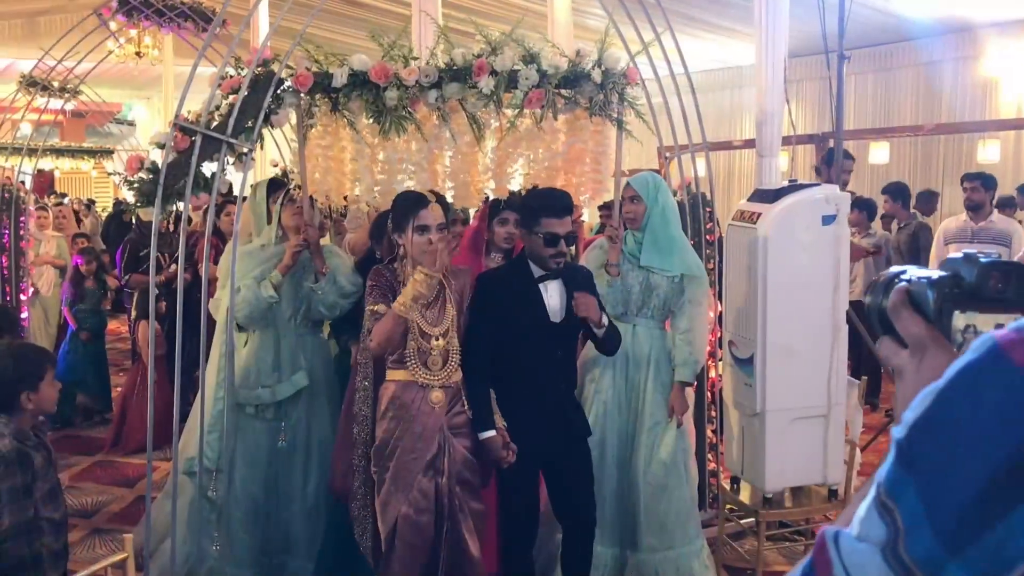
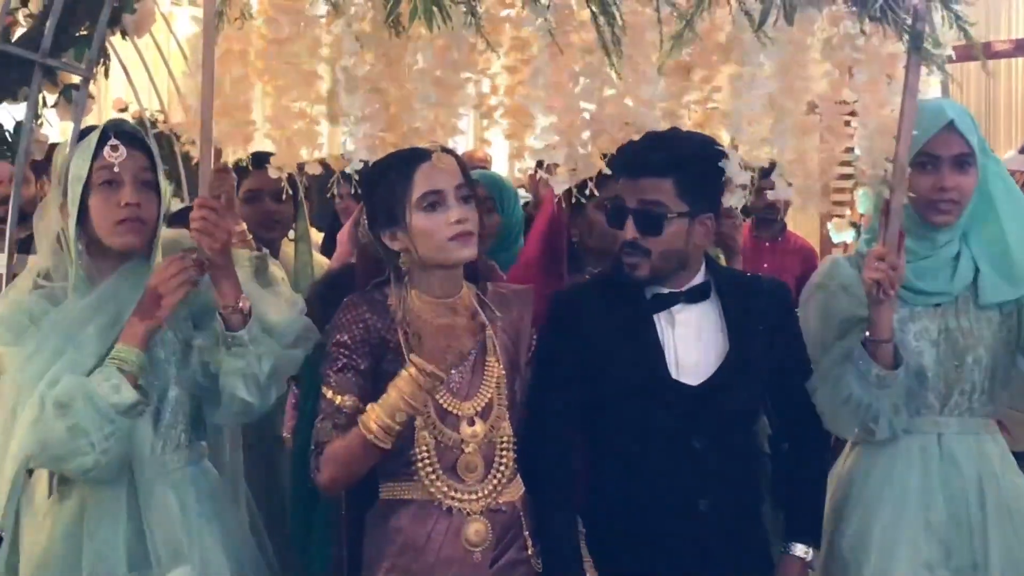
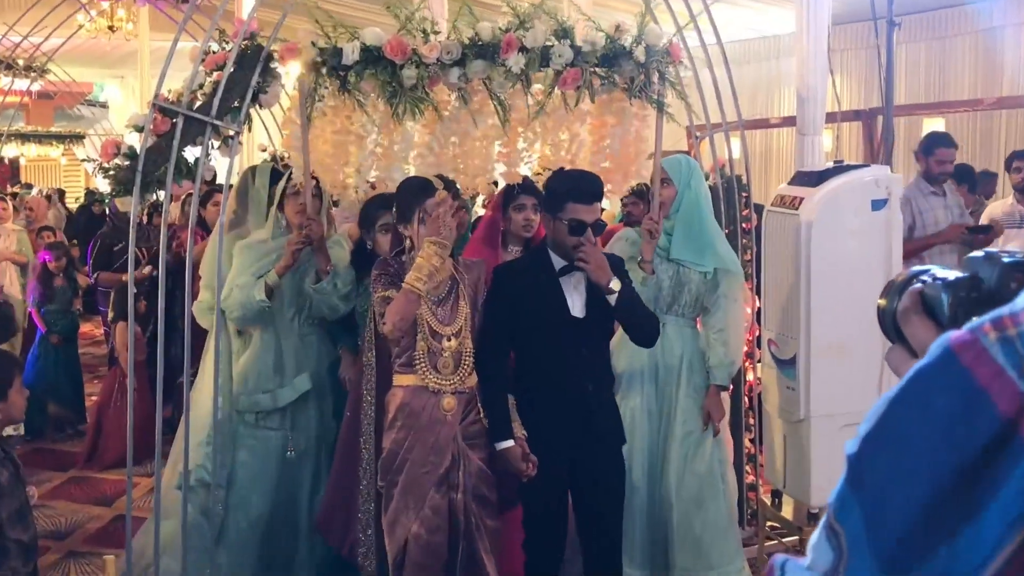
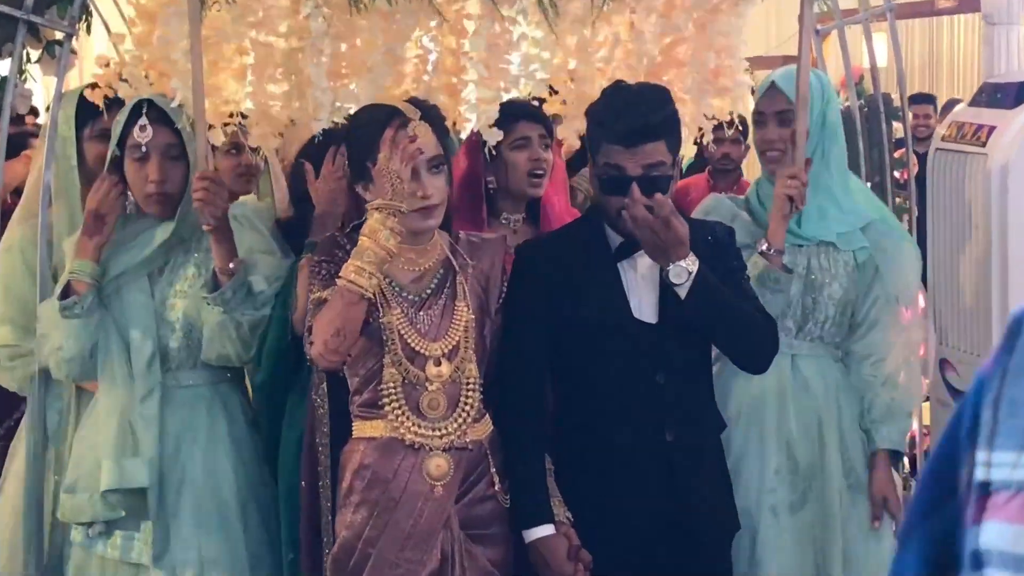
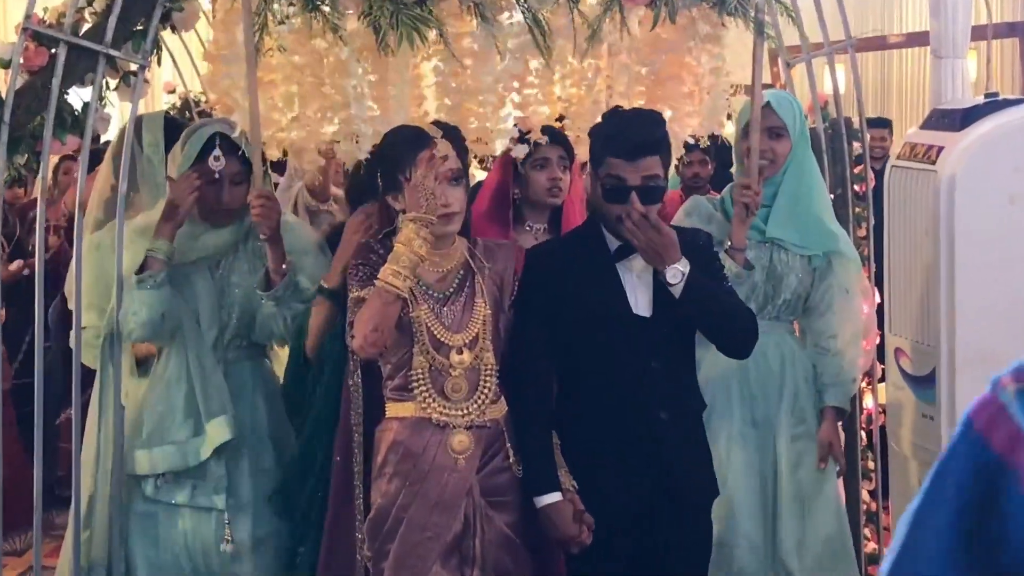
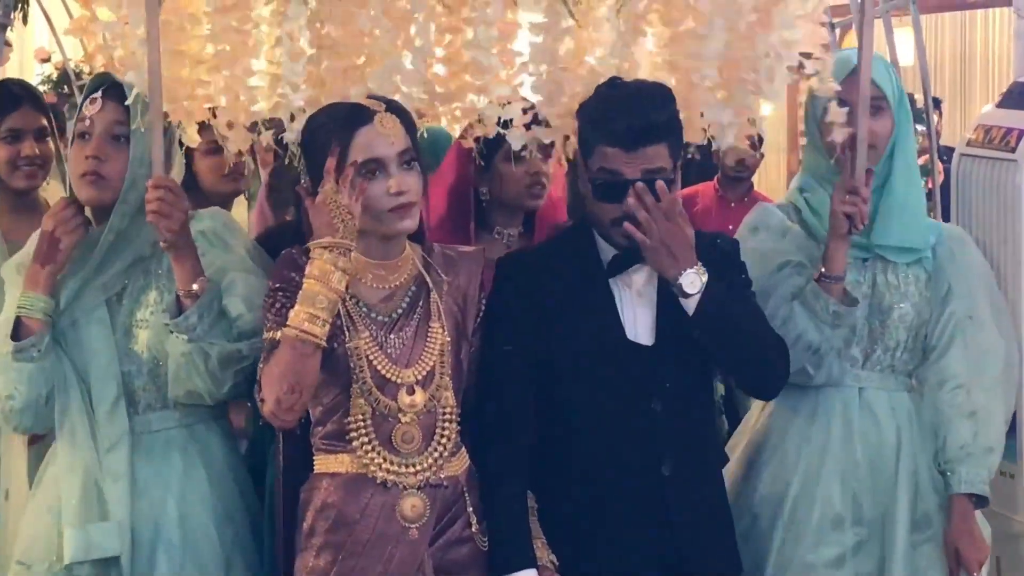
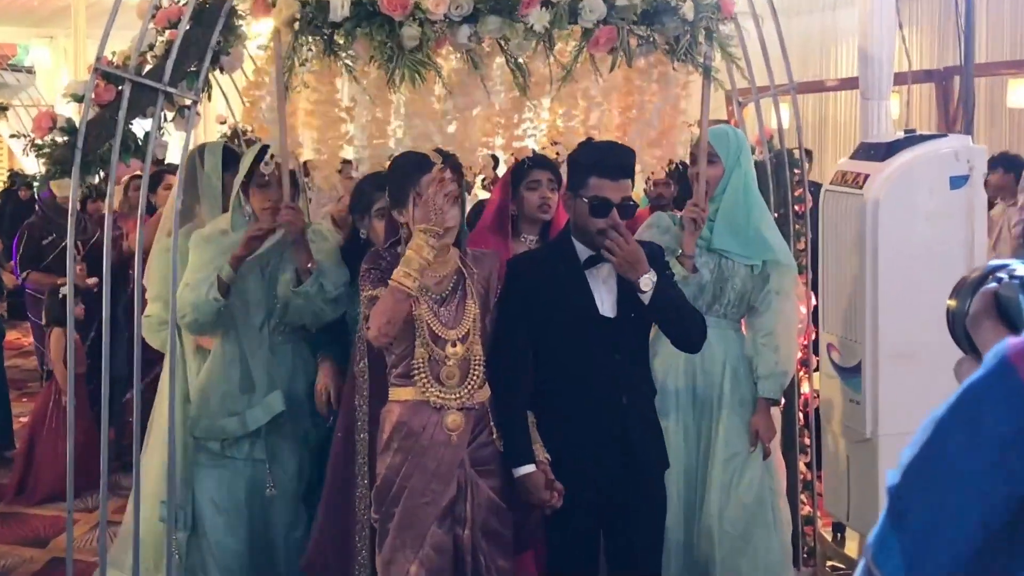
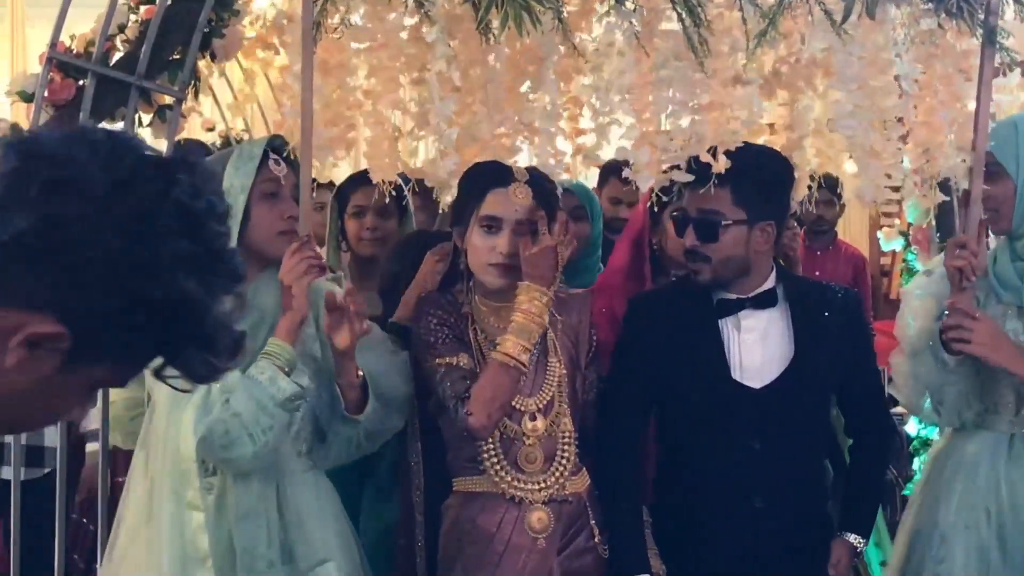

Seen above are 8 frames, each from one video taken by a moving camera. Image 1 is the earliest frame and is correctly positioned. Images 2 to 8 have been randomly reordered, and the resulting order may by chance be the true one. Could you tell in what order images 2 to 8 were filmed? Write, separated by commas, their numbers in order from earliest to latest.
3, 7, 5, 4, 6, 2, 8
